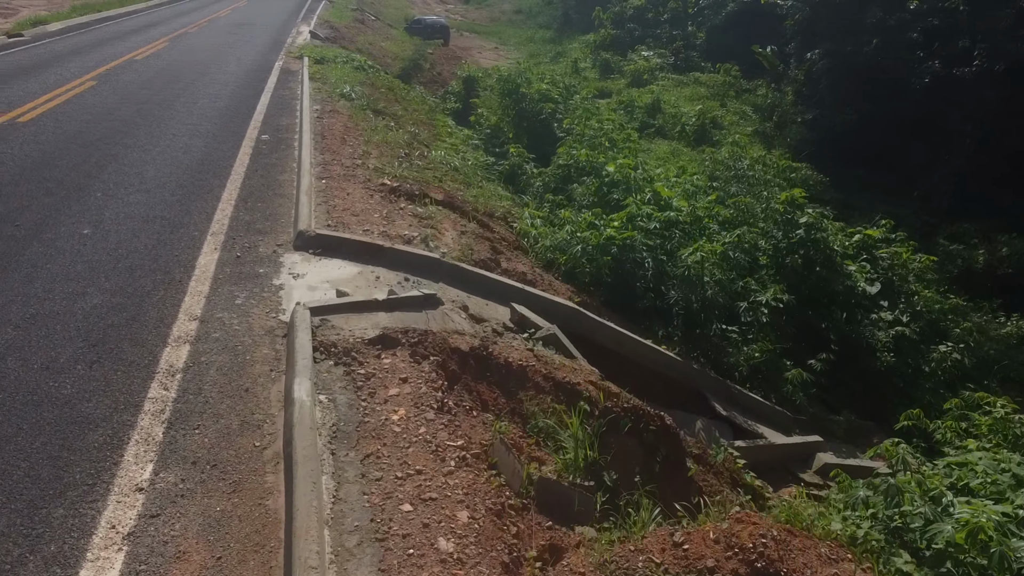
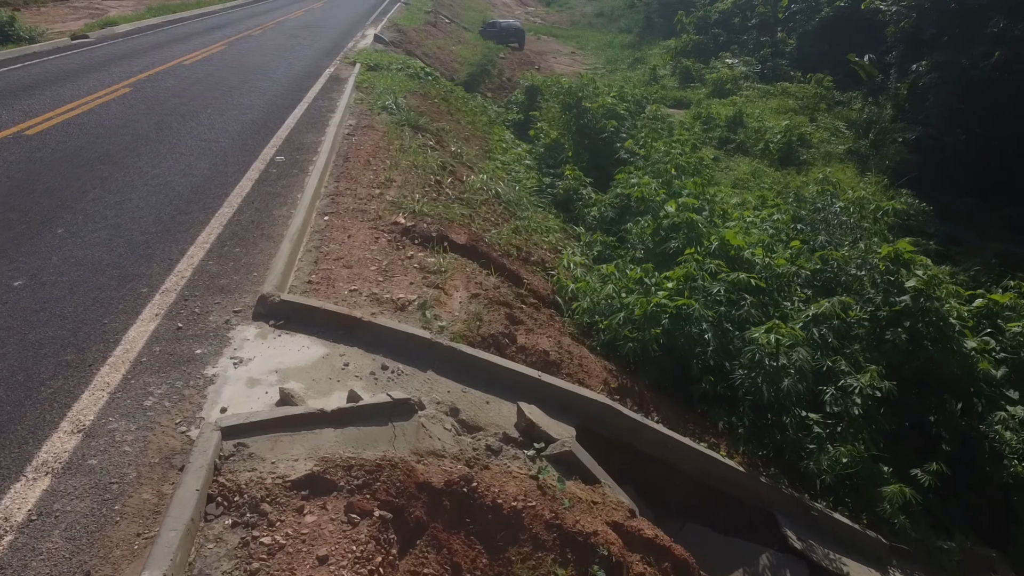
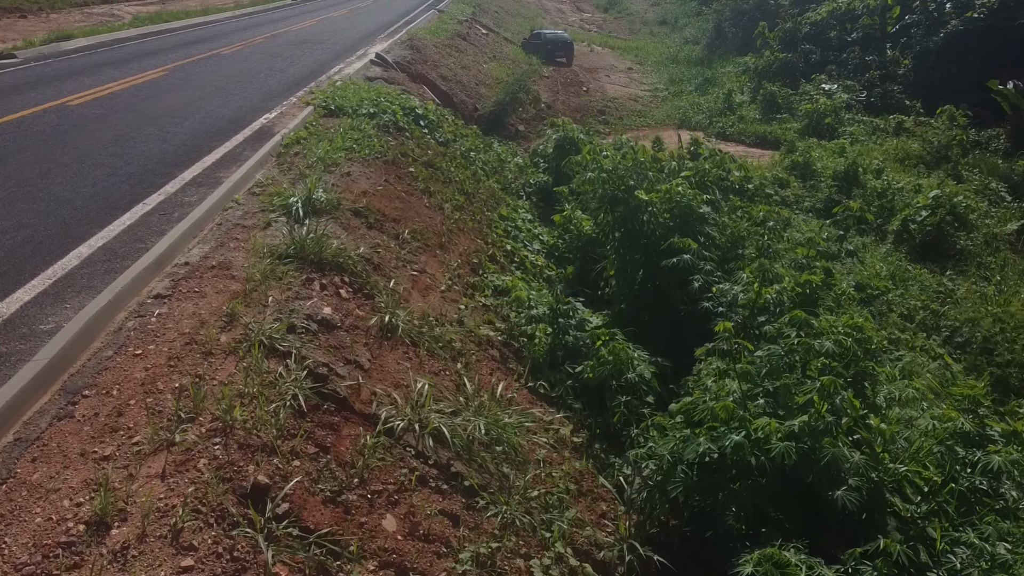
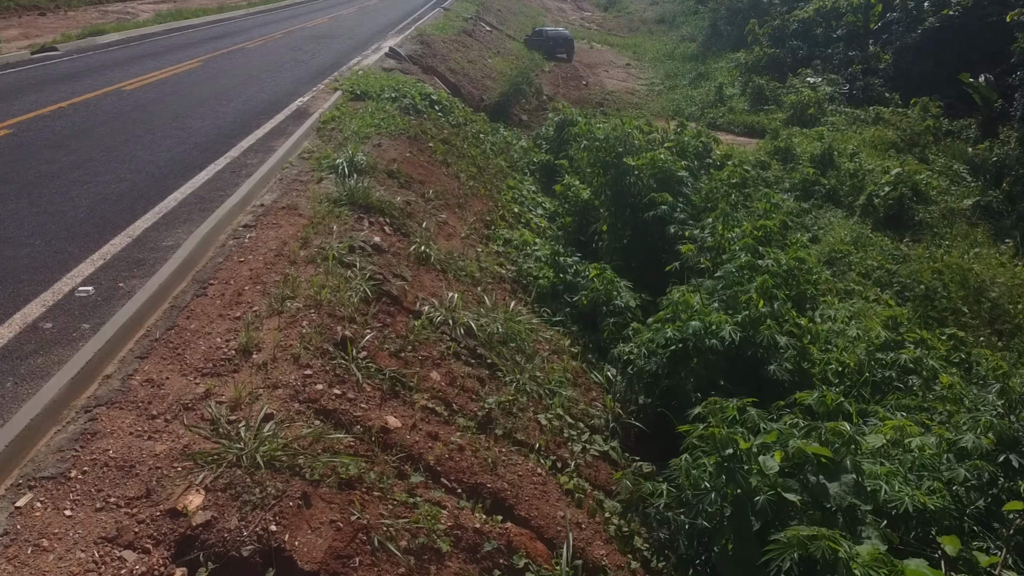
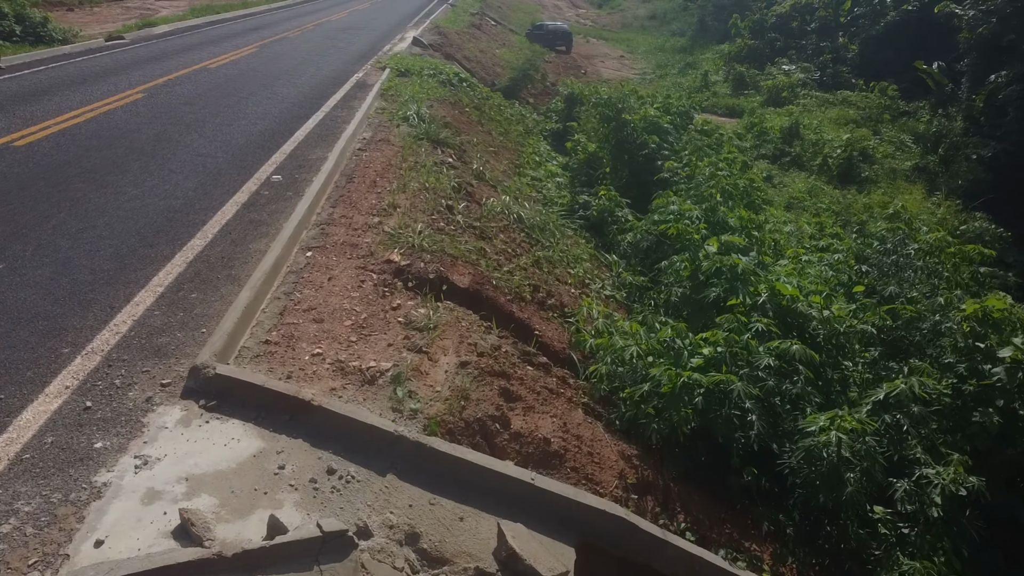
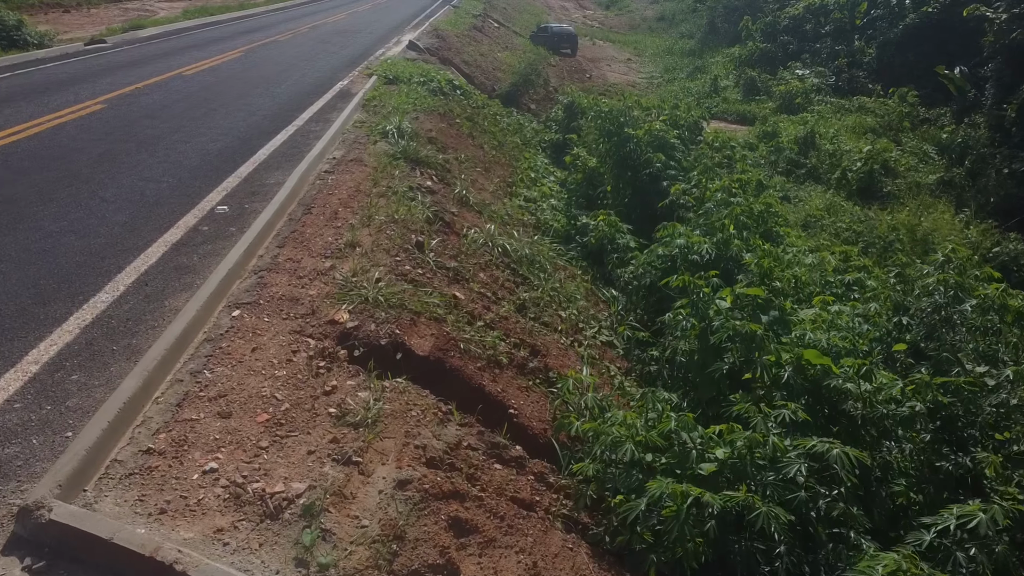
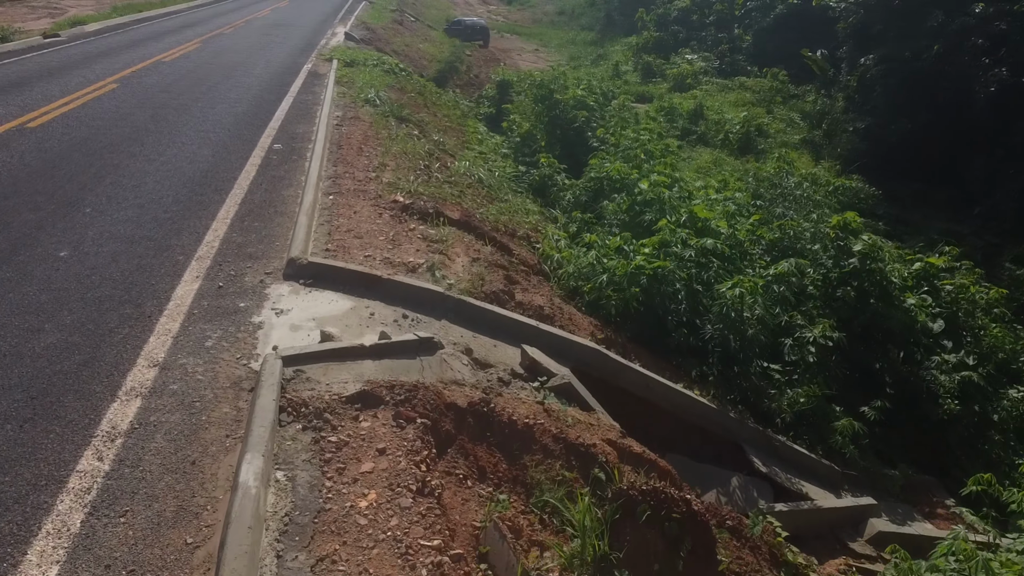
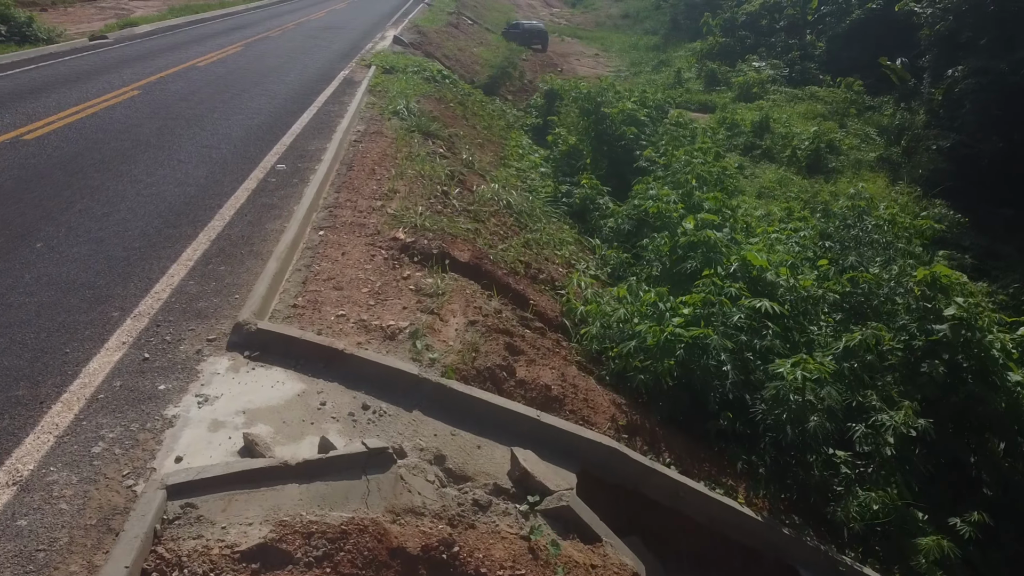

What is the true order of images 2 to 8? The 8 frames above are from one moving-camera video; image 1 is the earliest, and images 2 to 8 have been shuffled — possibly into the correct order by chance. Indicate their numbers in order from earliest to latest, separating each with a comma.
7, 2, 8, 5, 6, 4, 3
